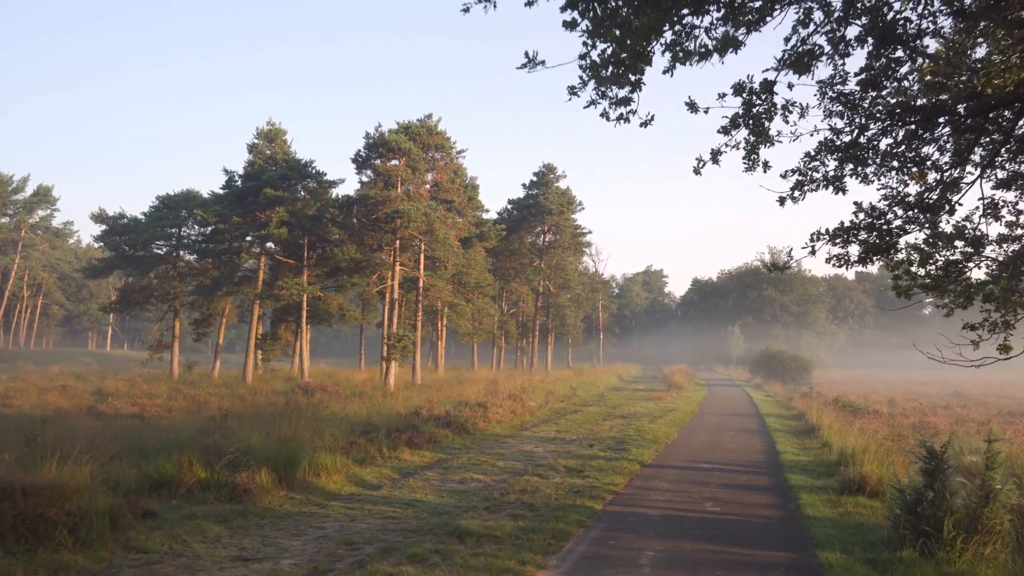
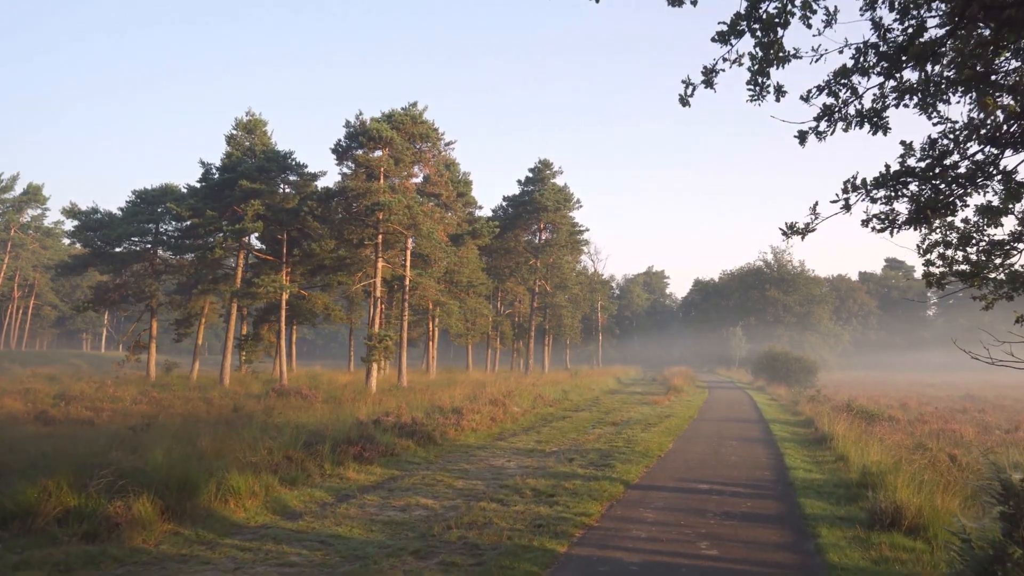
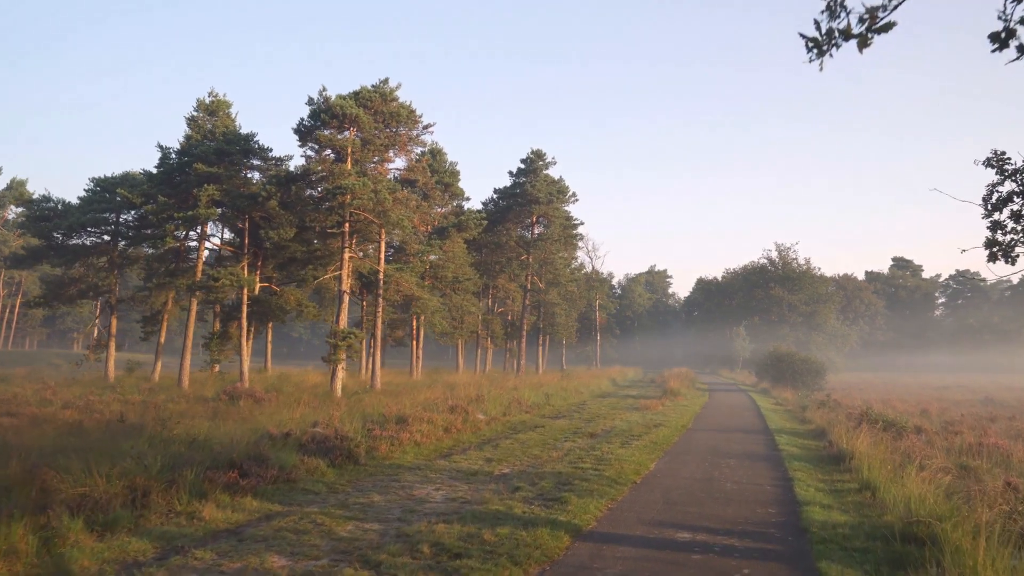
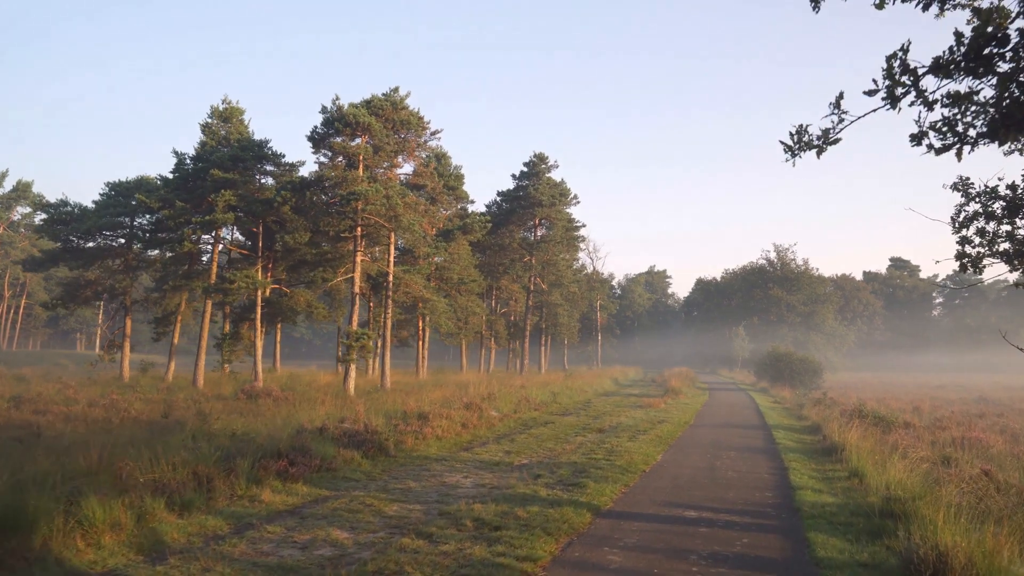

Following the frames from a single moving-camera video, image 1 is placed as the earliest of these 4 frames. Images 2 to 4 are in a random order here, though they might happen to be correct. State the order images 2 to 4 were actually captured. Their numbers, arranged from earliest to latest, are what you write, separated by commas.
2, 4, 3
